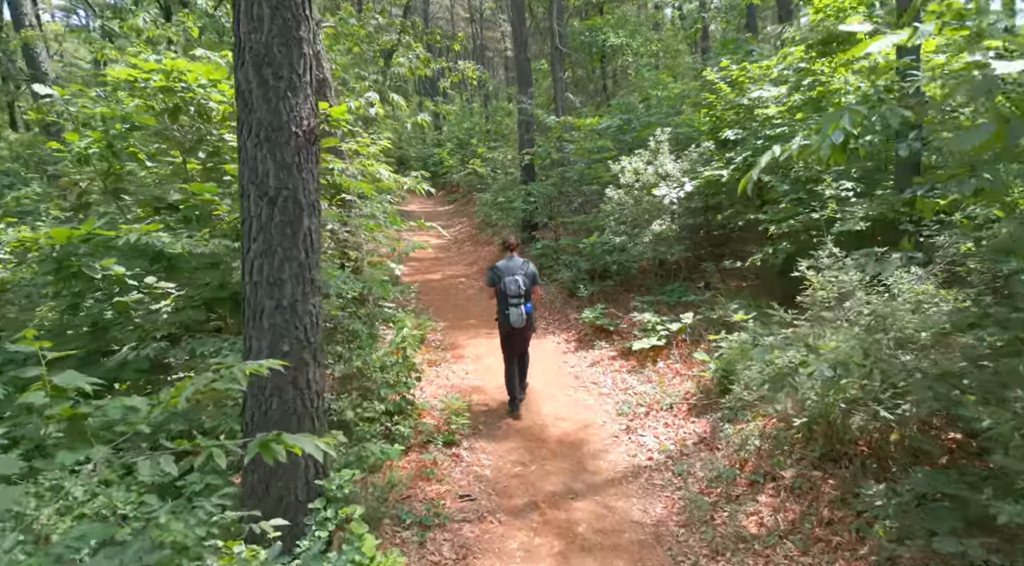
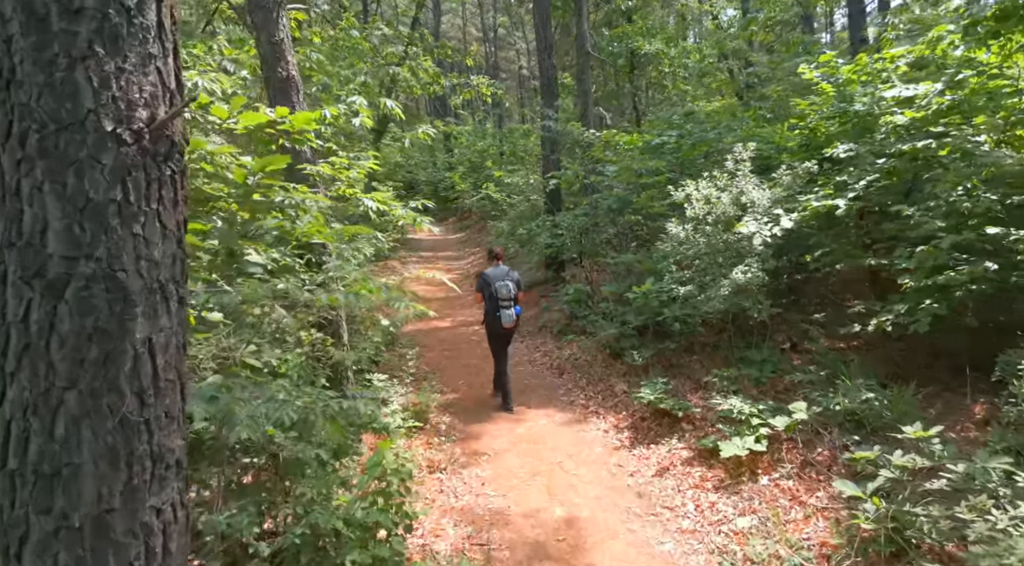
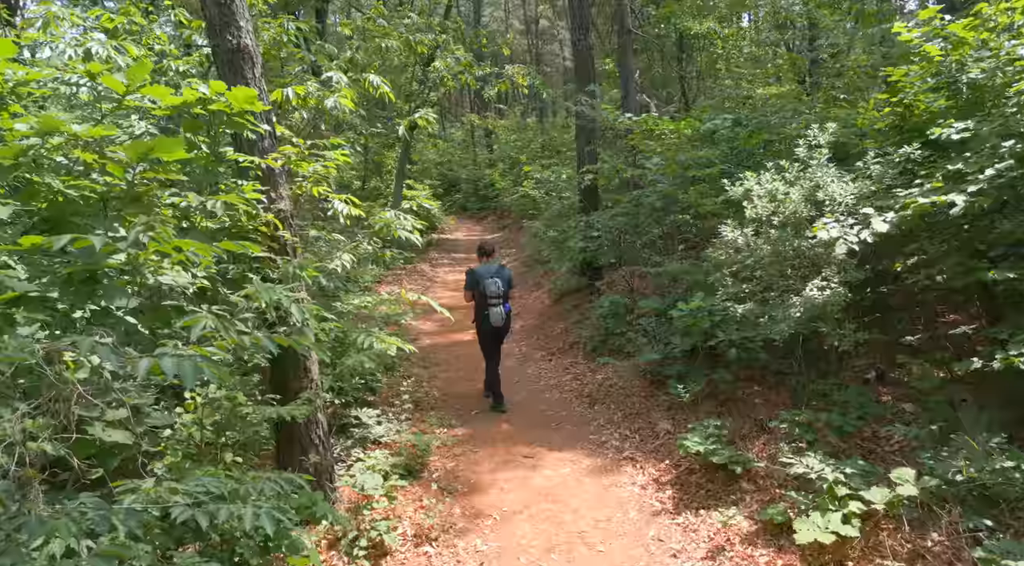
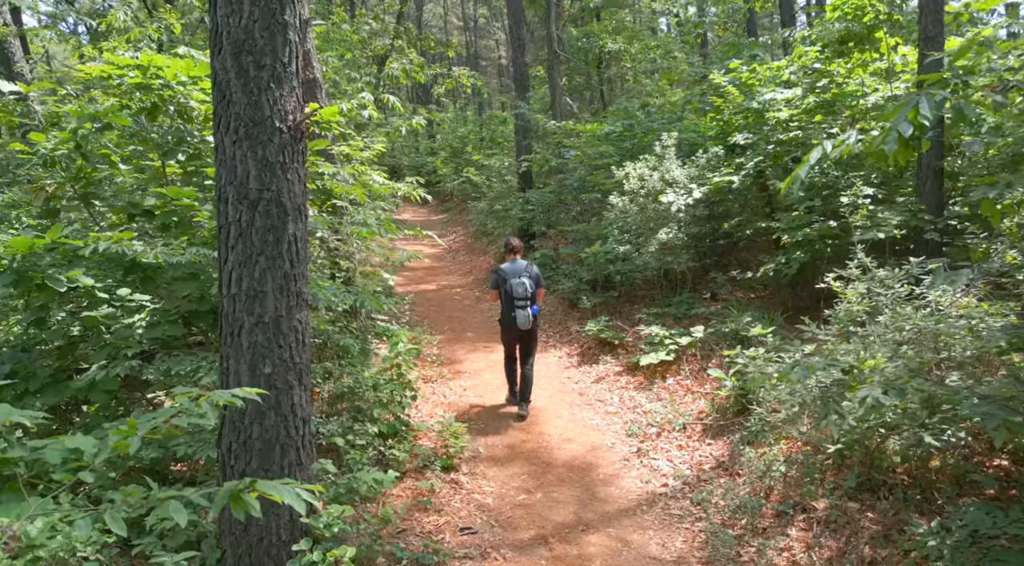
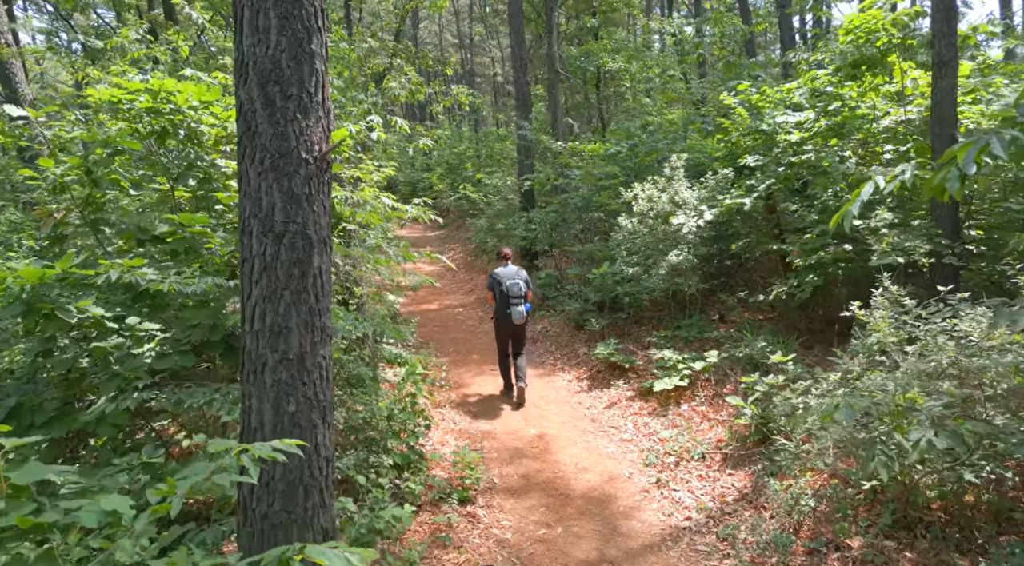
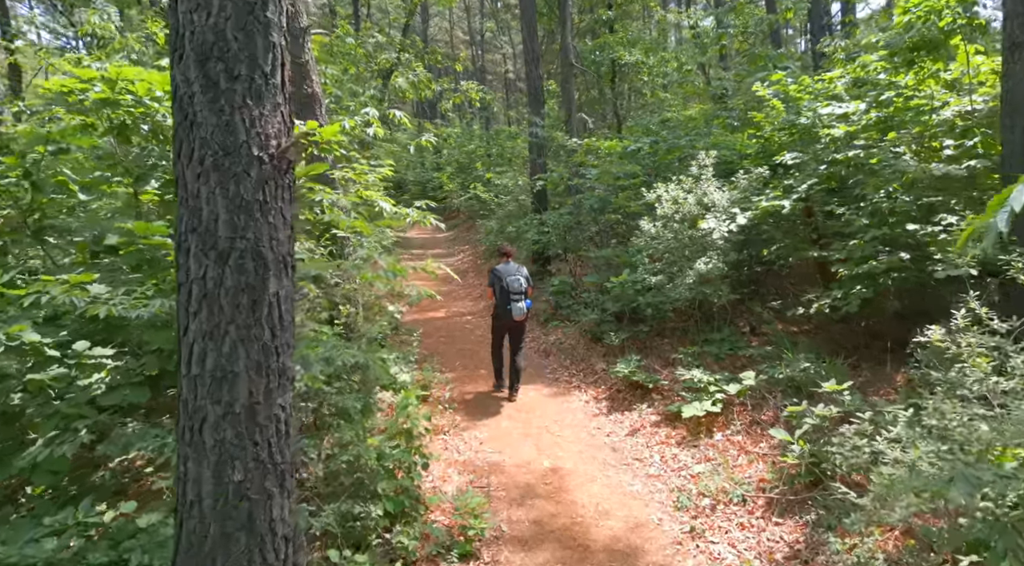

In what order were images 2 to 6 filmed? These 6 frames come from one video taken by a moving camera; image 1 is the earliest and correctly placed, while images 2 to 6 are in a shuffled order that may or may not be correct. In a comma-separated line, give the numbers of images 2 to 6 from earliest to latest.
4, 5, 6, 2, 3
